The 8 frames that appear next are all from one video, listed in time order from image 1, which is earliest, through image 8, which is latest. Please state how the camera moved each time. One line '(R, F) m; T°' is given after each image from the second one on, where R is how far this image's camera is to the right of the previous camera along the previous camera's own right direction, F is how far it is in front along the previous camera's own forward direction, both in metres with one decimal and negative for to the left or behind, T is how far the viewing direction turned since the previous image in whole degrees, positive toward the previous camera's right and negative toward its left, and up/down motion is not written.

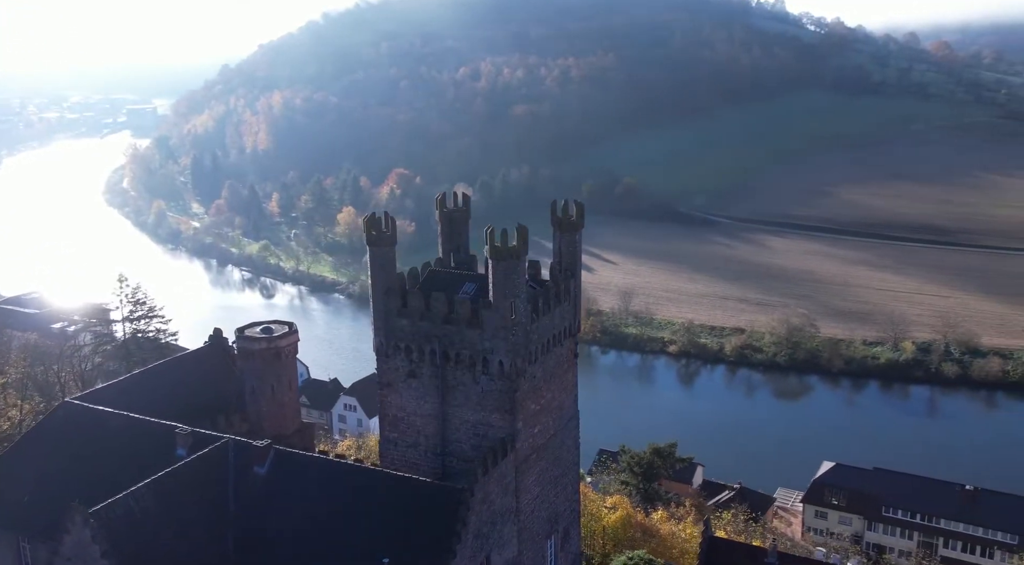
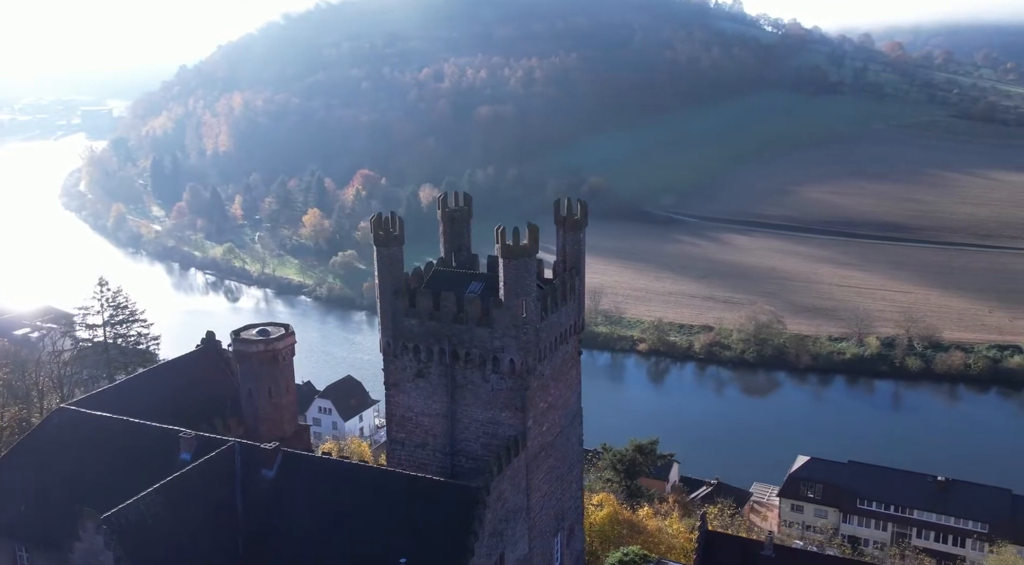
(-0.7, 0.0) m; +2°
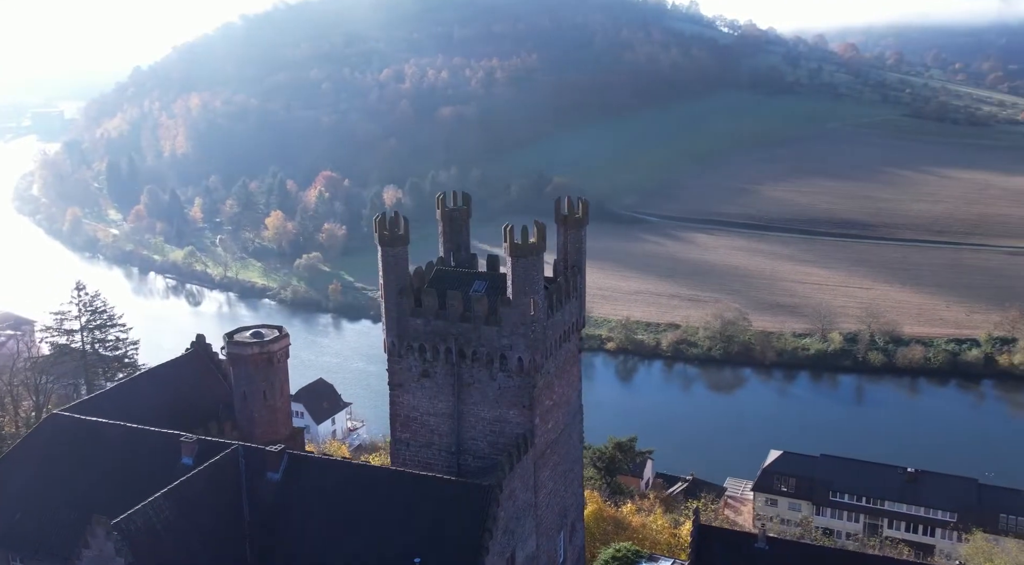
(-0.7, 0.0) m; +3°
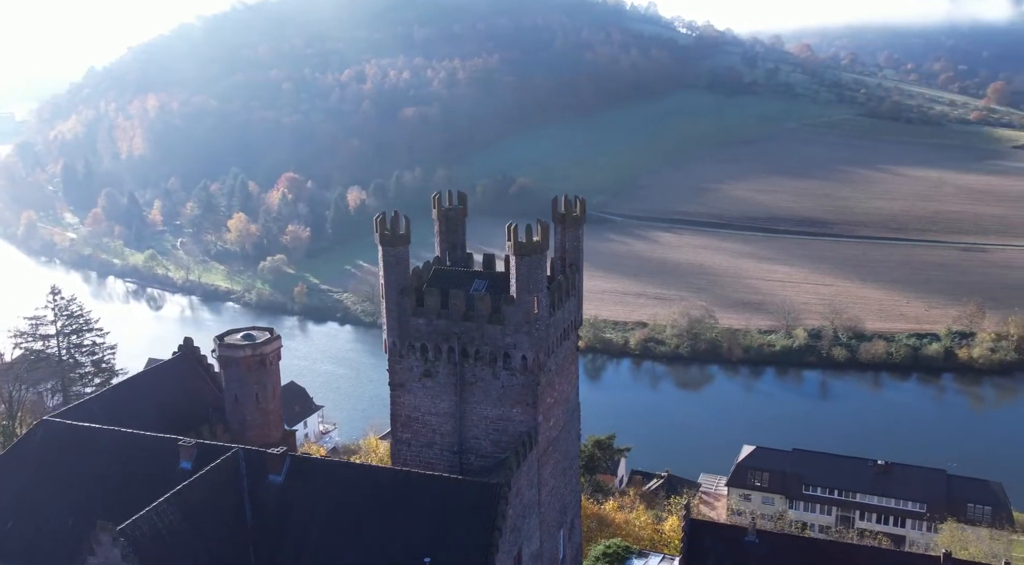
(-0.6, 0.0) m; +2°
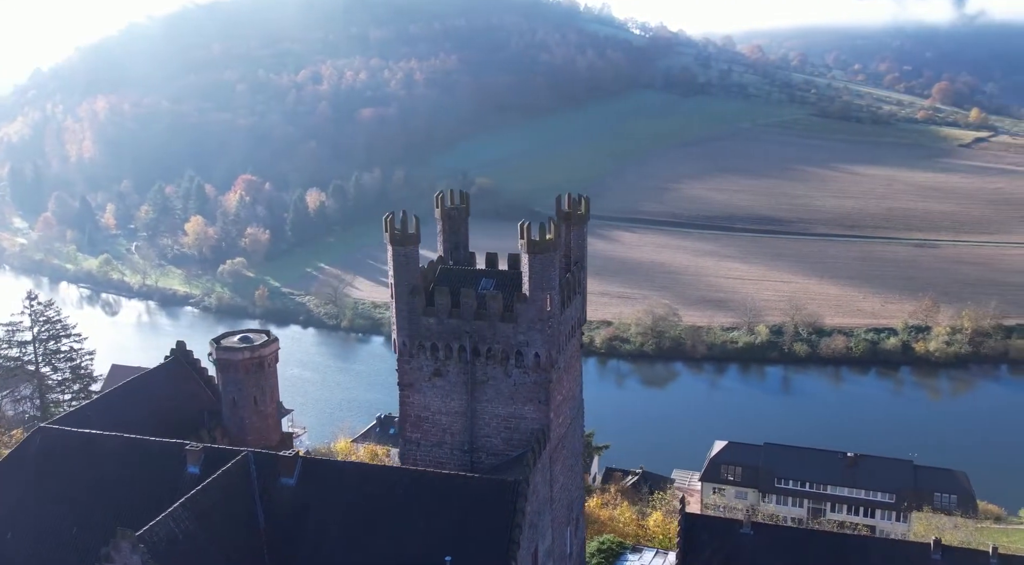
(-0.9, 0.0) m; +3°
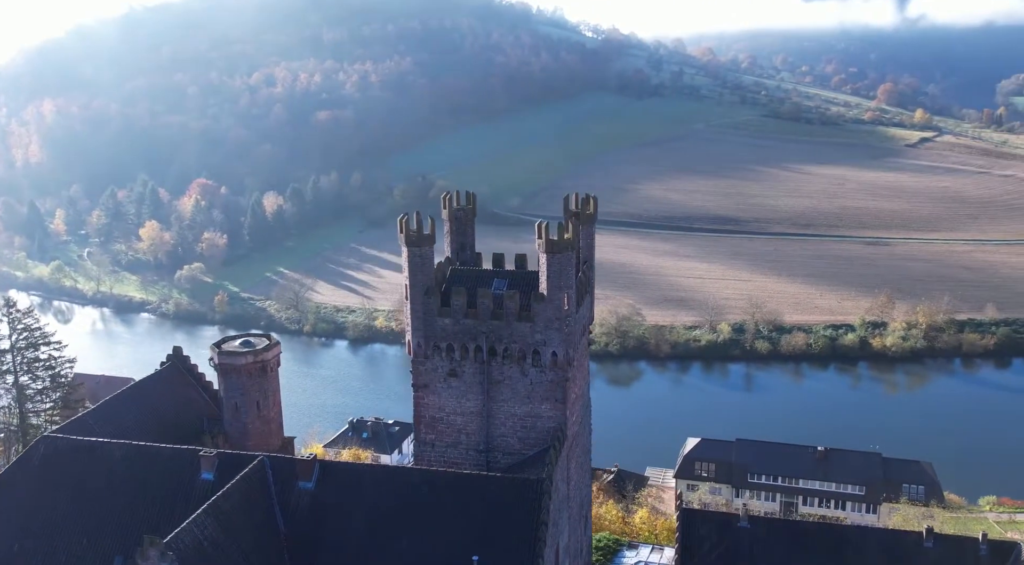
(-1.0, -0.1) m; +3°
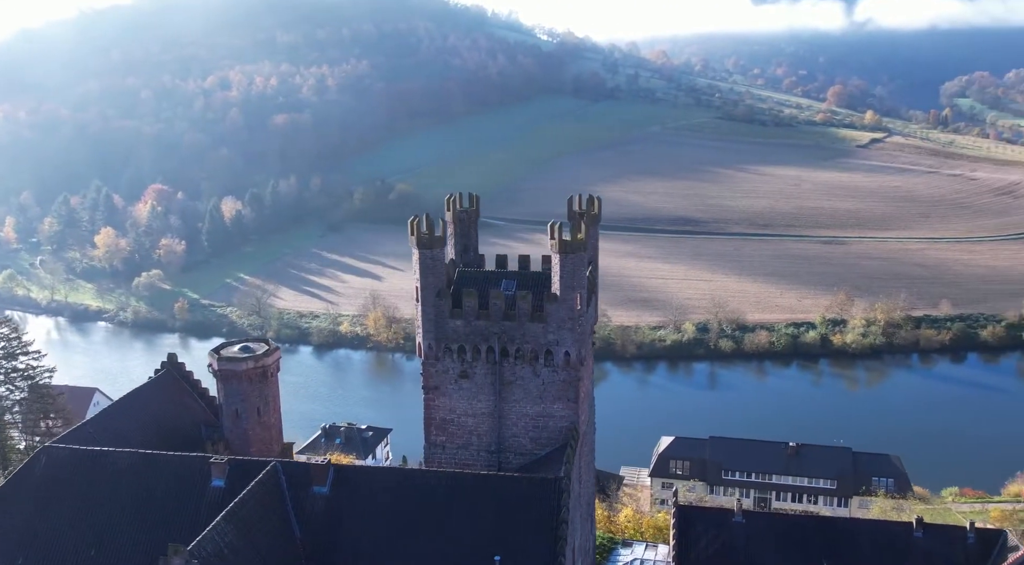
(-0.9, 0.0) m; +3°
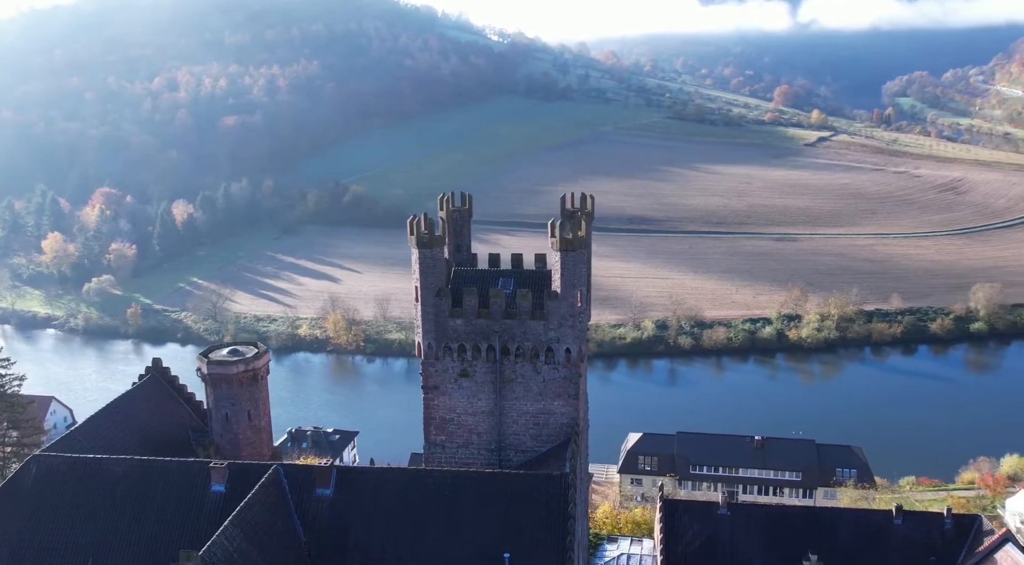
(-0.7, 0.0) m; +3°
